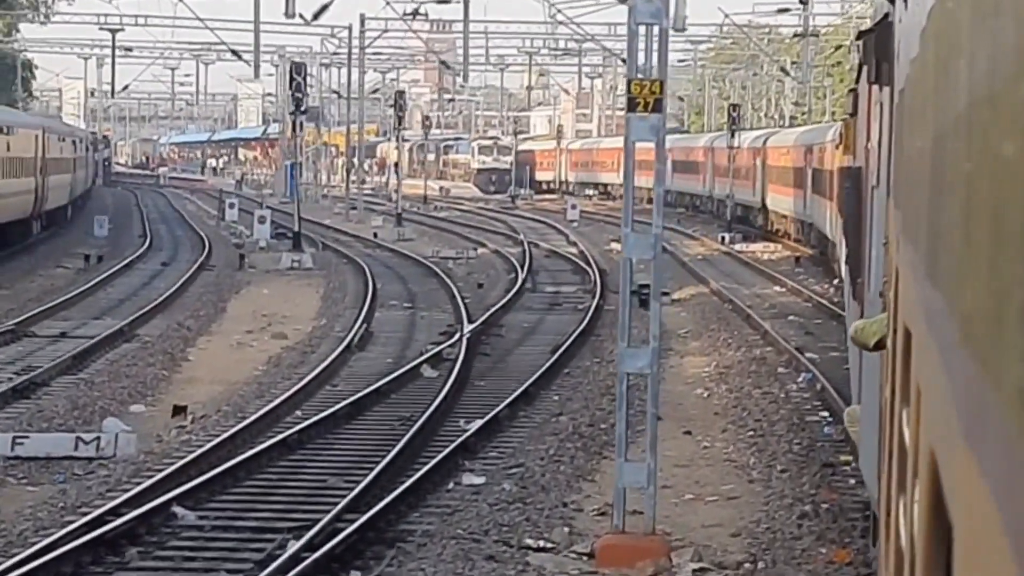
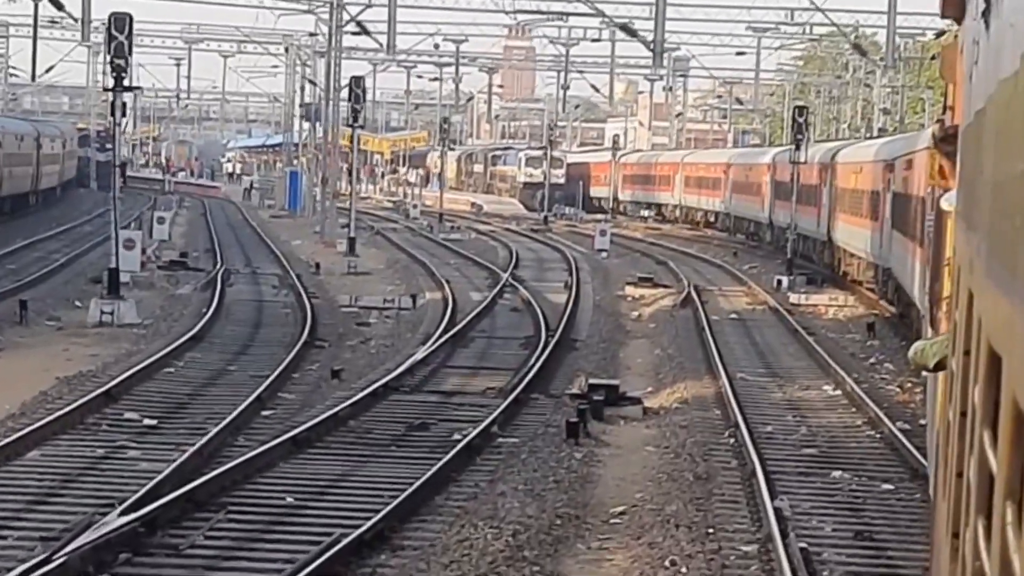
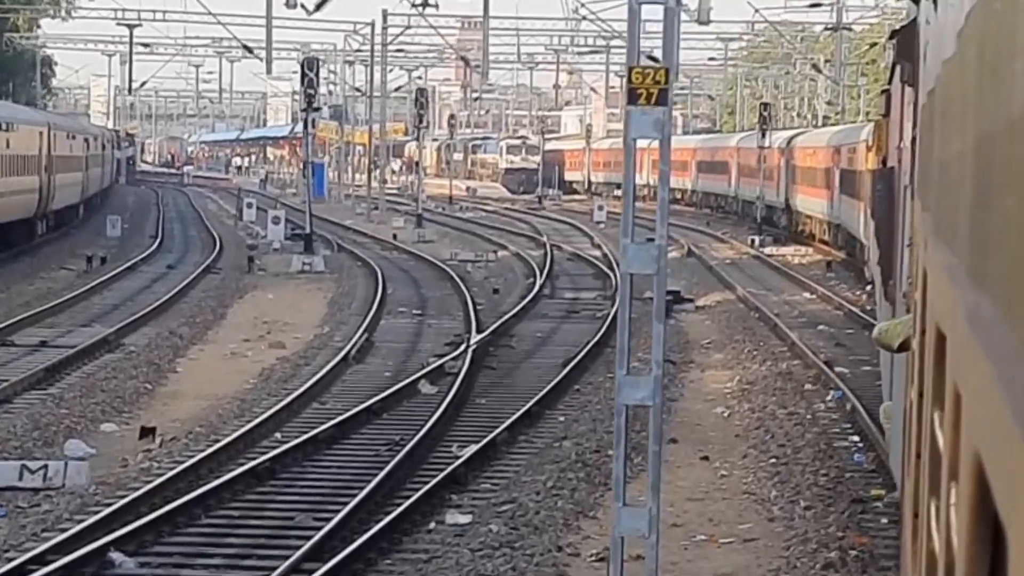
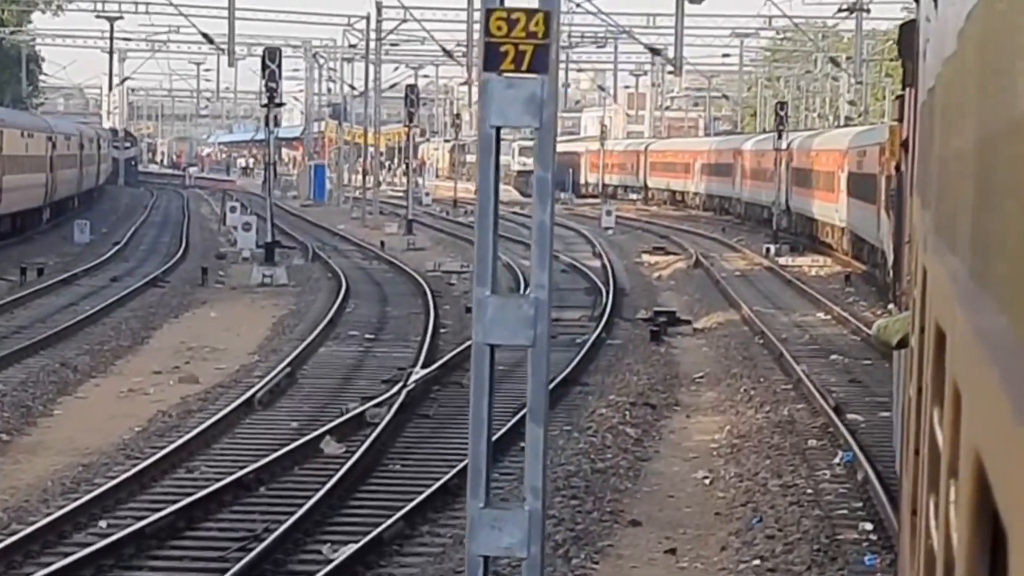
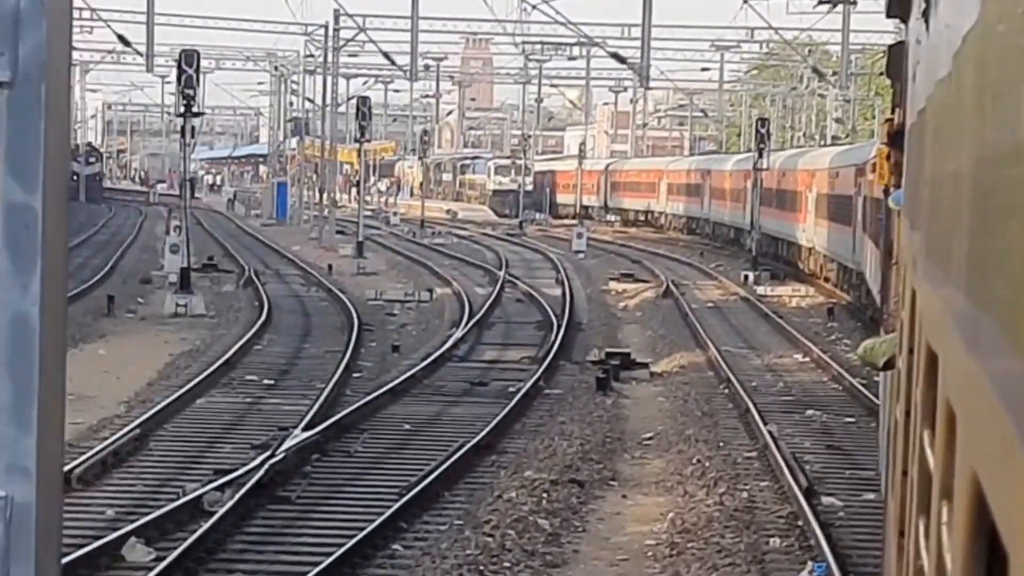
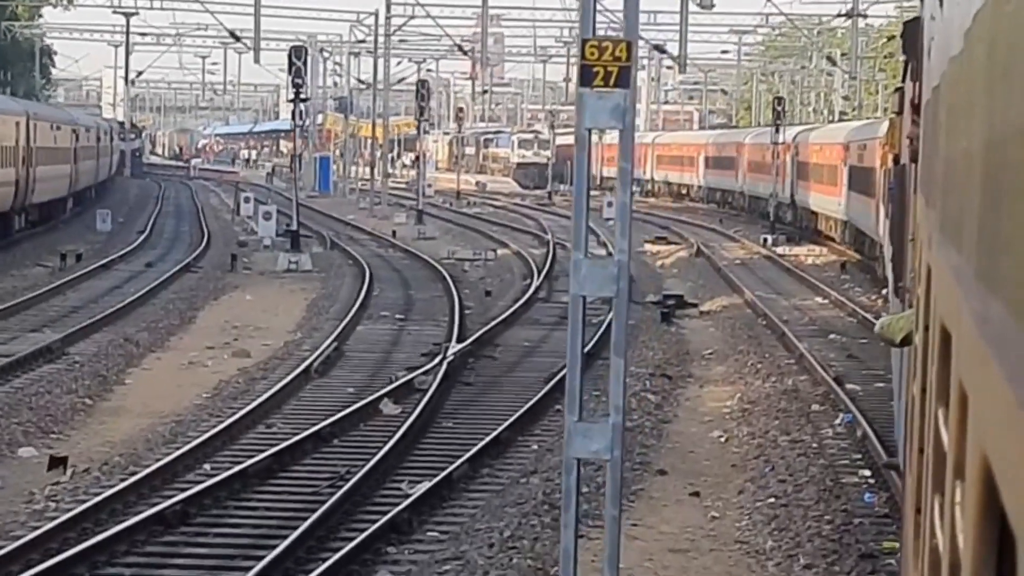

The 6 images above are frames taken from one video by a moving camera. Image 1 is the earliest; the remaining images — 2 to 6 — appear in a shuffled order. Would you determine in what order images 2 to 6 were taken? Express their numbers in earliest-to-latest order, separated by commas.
3, 6, 4, 5, 2
